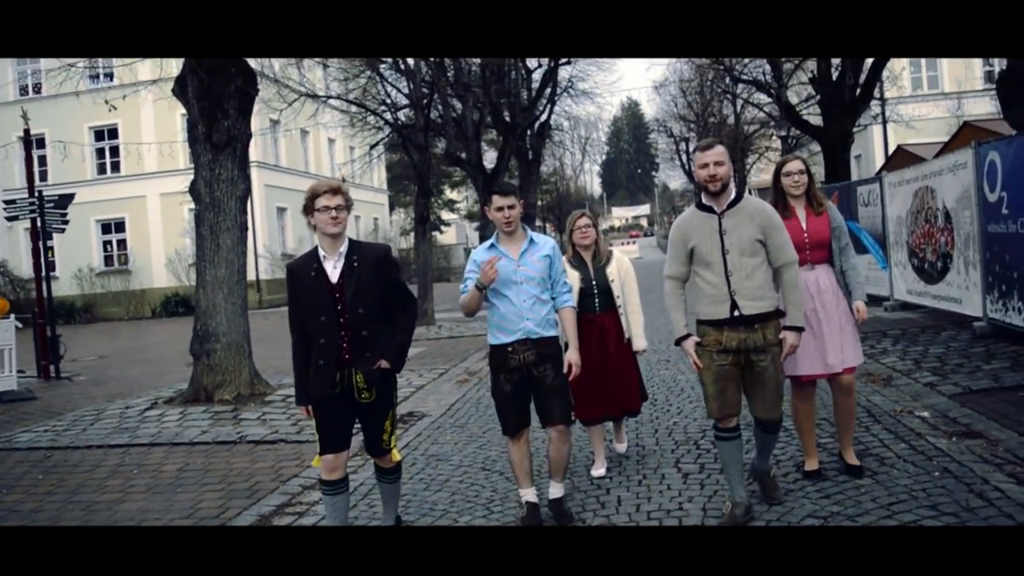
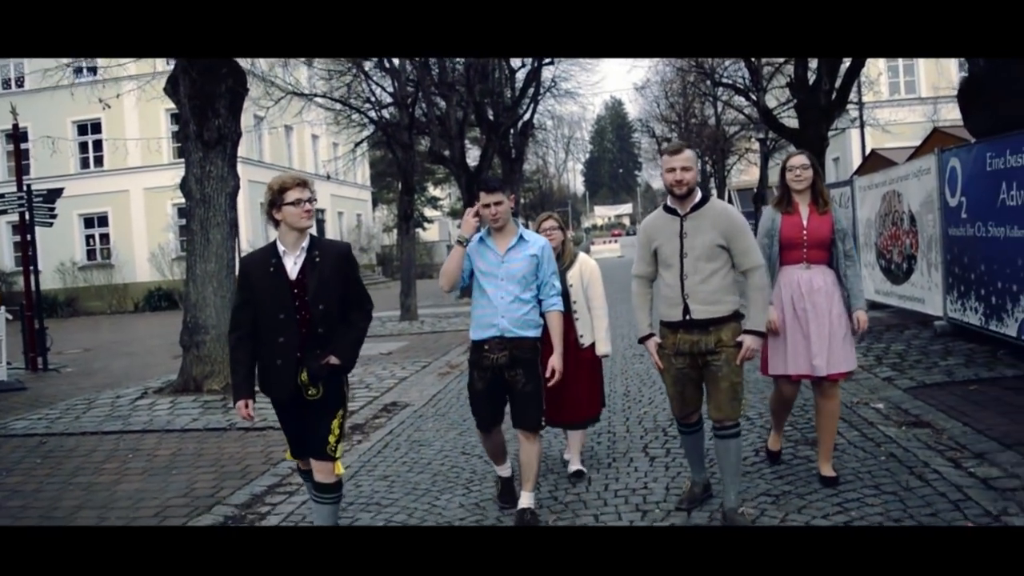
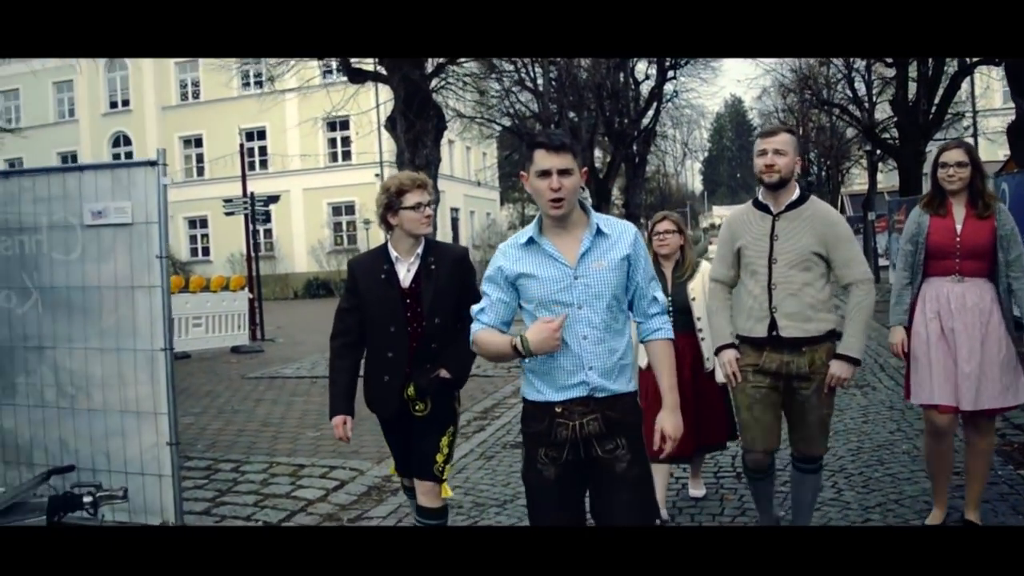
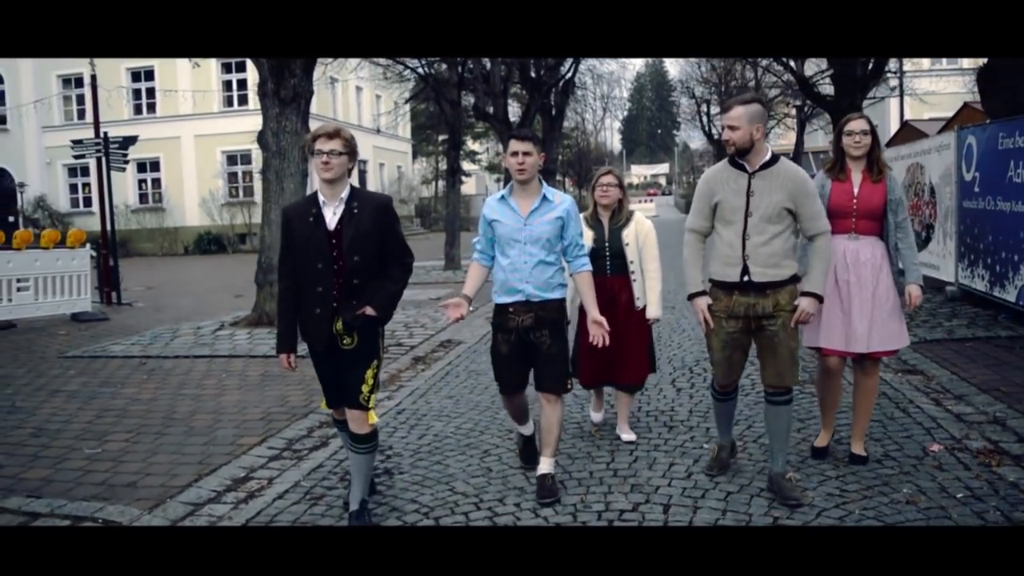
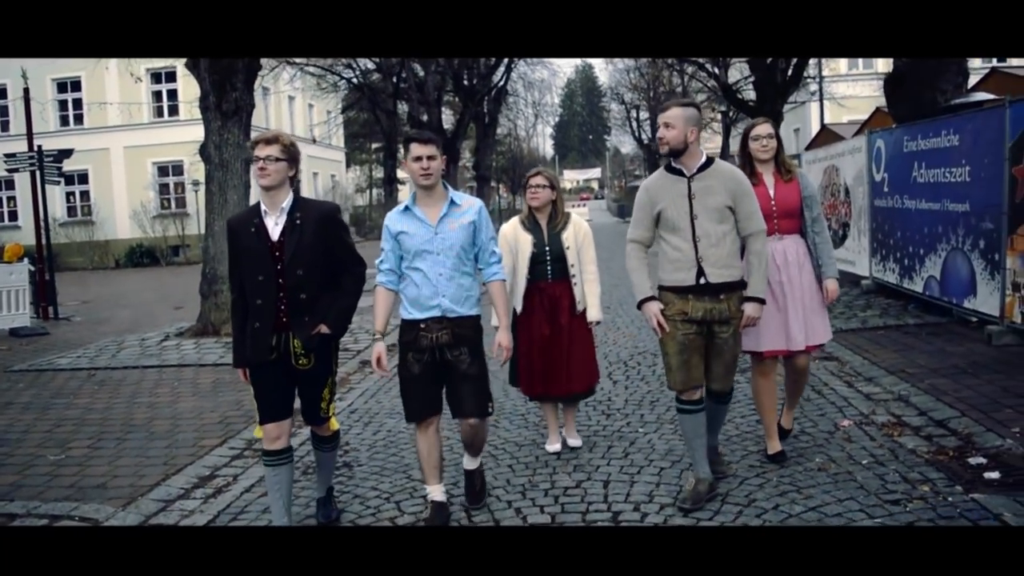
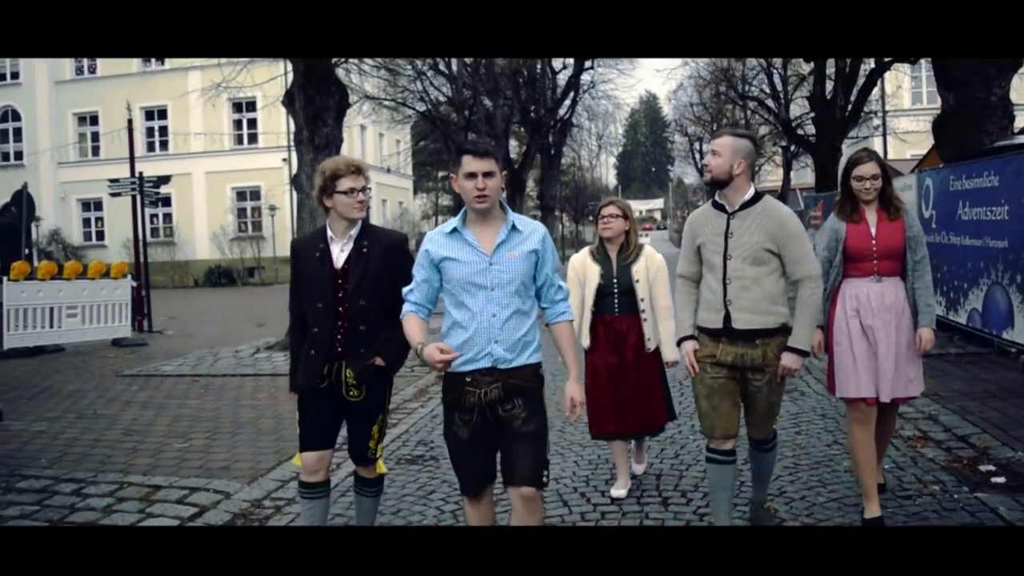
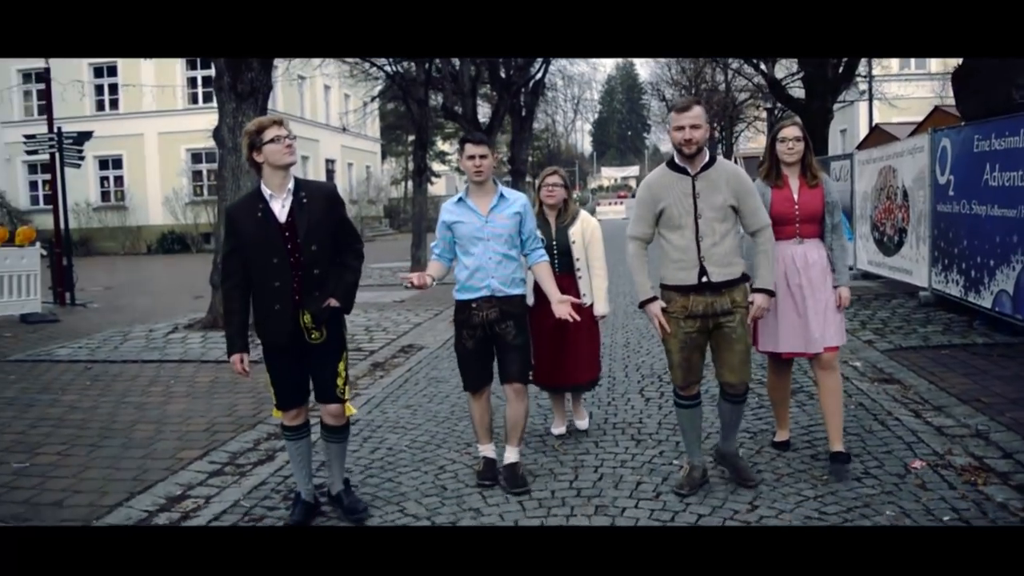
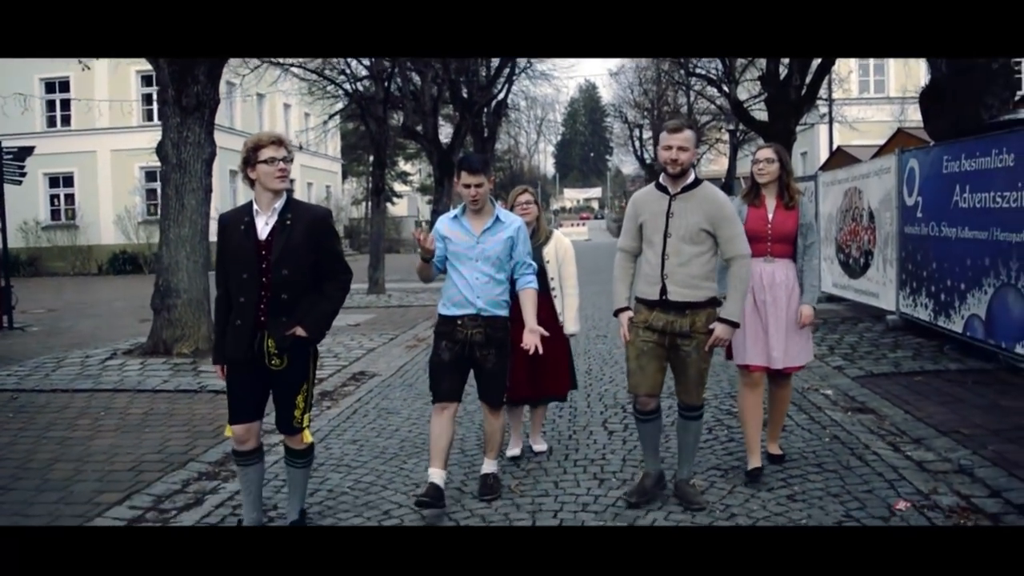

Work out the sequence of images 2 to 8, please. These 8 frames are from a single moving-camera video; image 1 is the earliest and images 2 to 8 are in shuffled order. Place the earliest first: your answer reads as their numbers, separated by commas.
2, 8, 7, 4, 5, 6, 3
